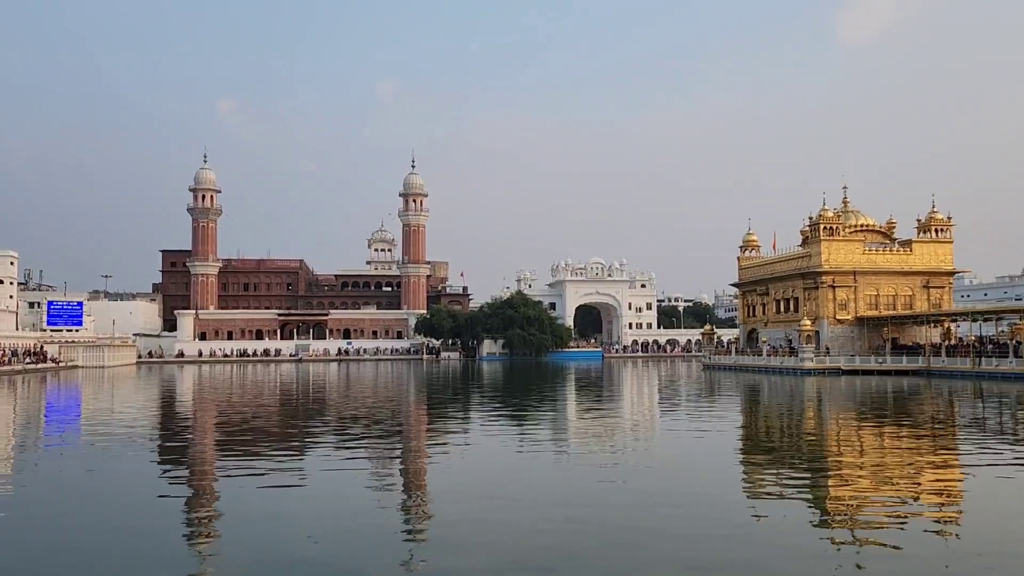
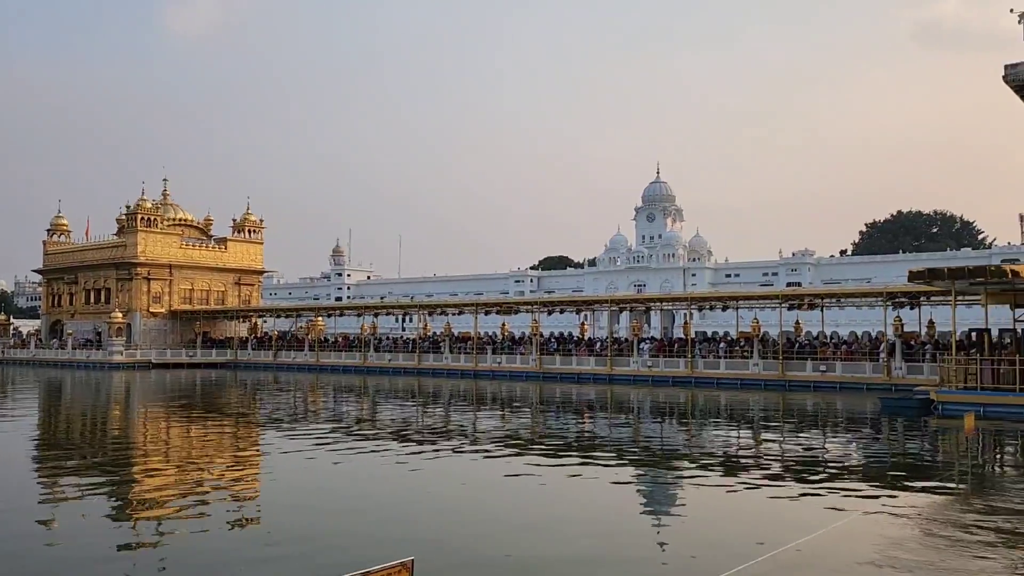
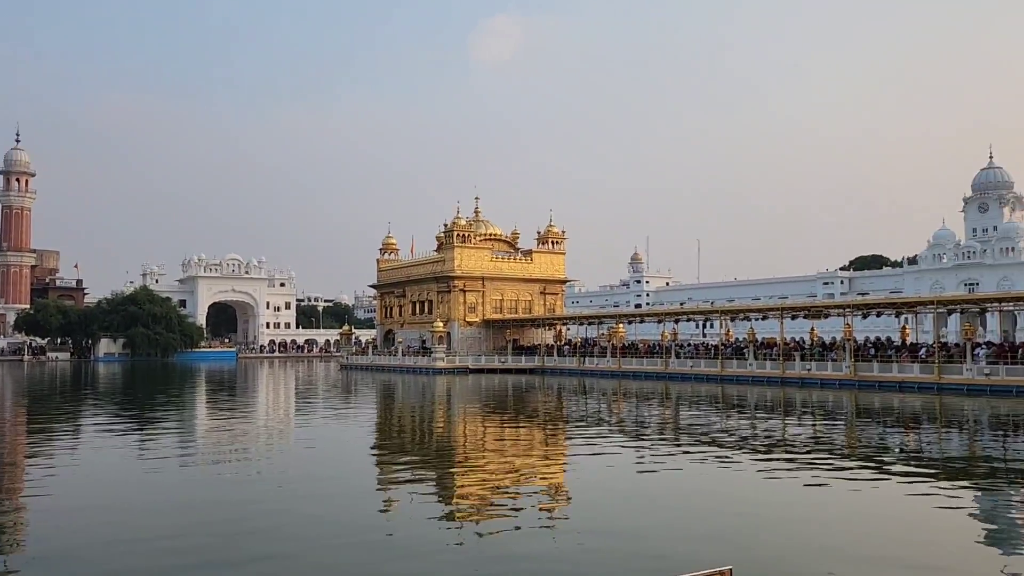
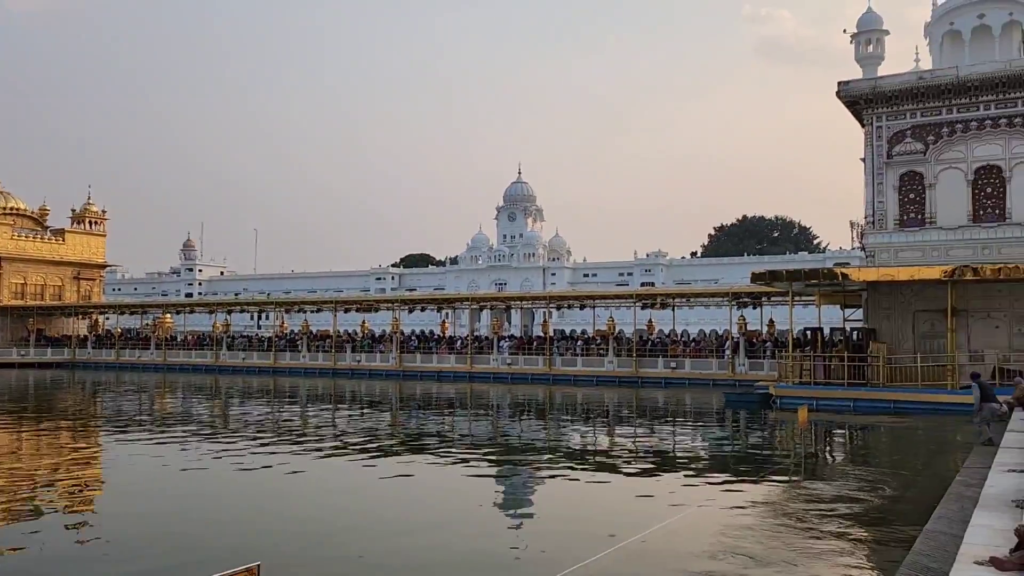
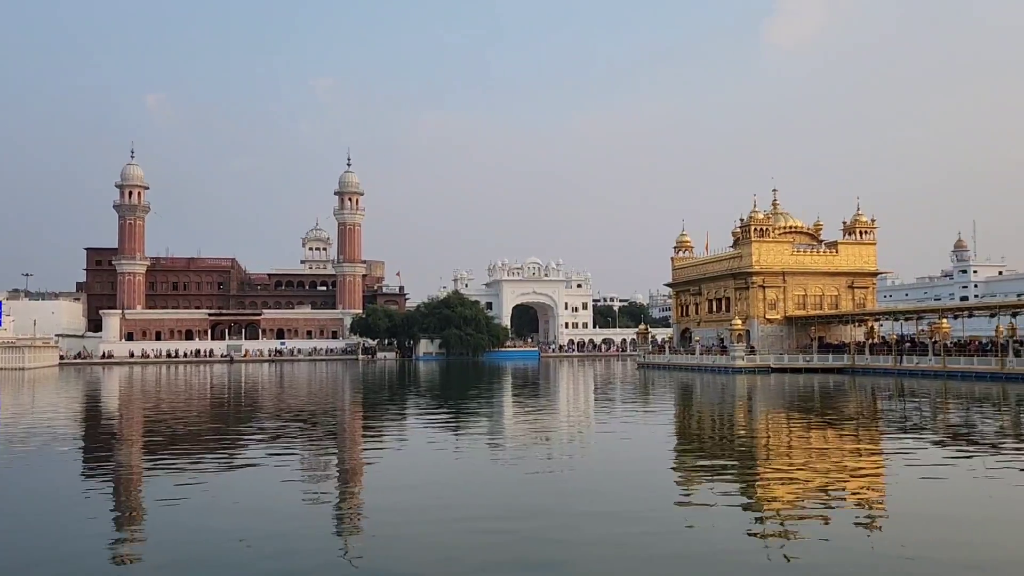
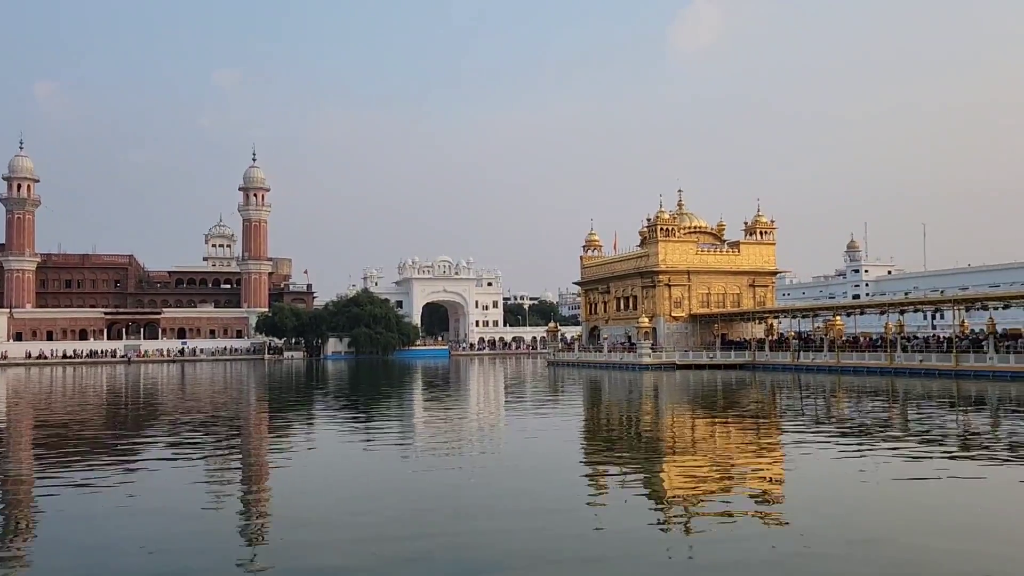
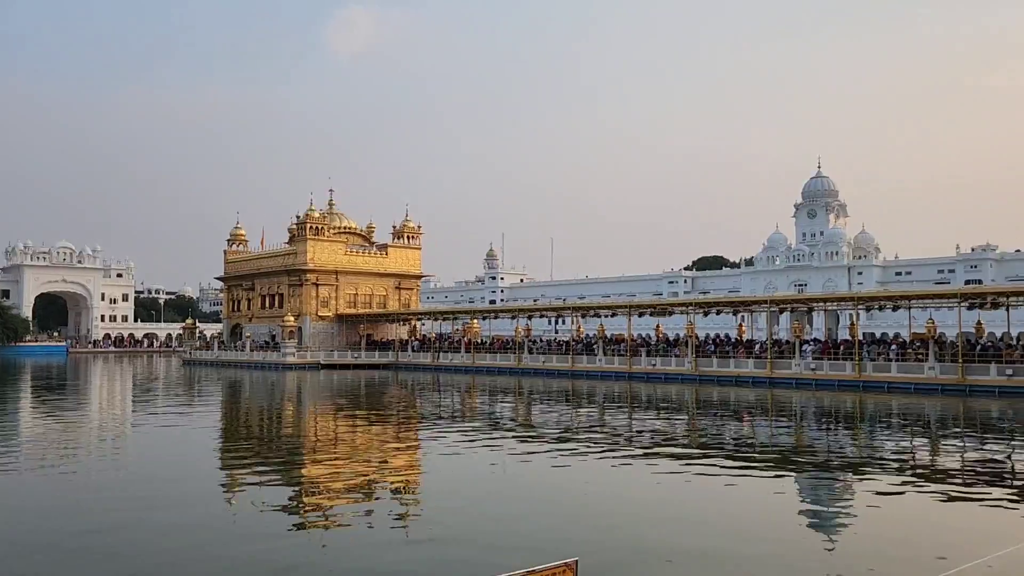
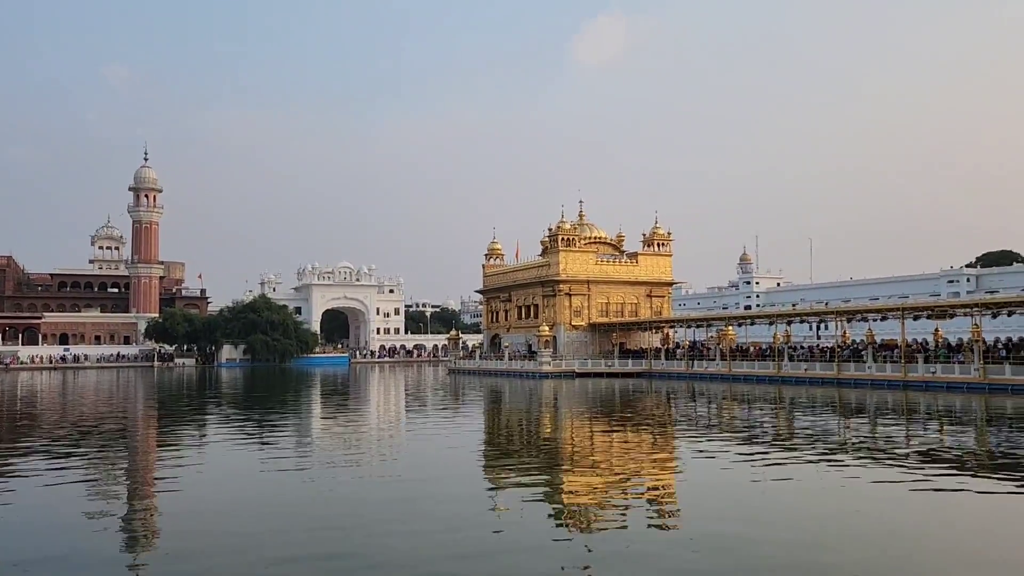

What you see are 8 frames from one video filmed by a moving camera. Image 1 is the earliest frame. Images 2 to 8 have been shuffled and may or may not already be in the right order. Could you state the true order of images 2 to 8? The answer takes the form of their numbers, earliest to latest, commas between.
5, 6, 8, 3, 7, 2, 4
